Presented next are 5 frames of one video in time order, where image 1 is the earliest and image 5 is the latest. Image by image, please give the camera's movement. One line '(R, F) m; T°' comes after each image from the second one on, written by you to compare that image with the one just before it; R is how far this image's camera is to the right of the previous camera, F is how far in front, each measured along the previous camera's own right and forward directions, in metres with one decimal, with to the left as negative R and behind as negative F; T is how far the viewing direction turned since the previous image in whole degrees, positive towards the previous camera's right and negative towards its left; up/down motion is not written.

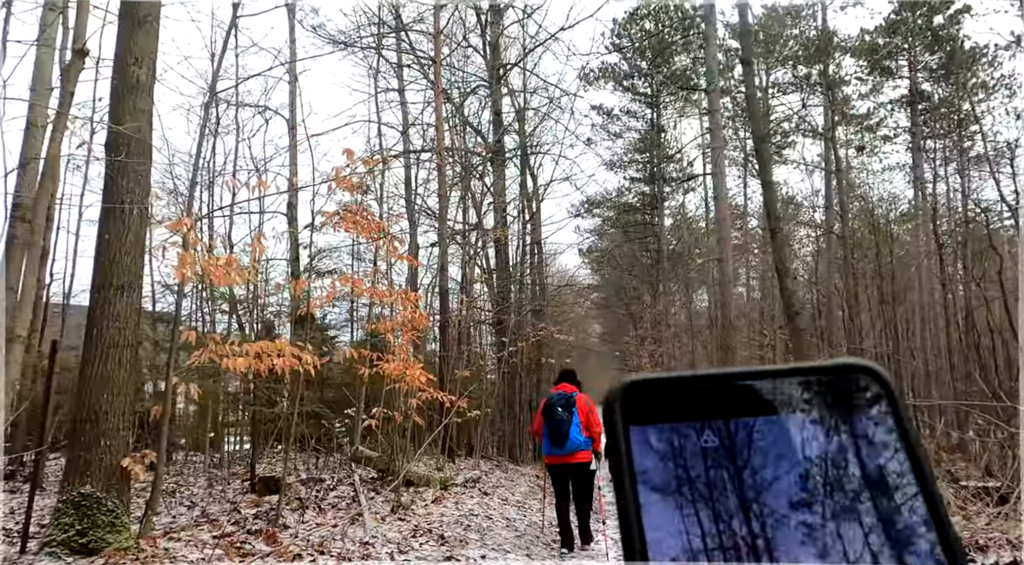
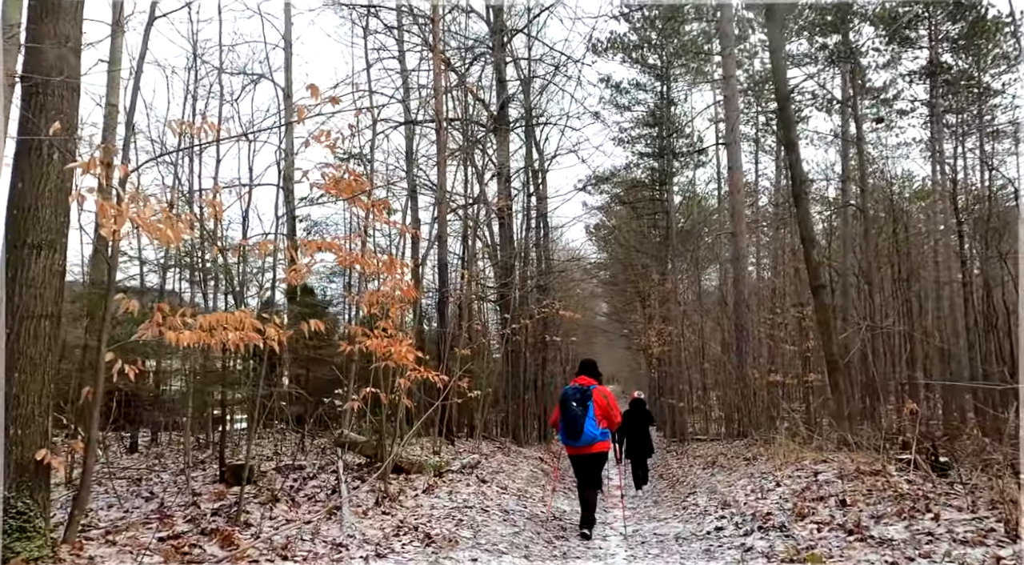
(+0.1, +0.7) m; 0°
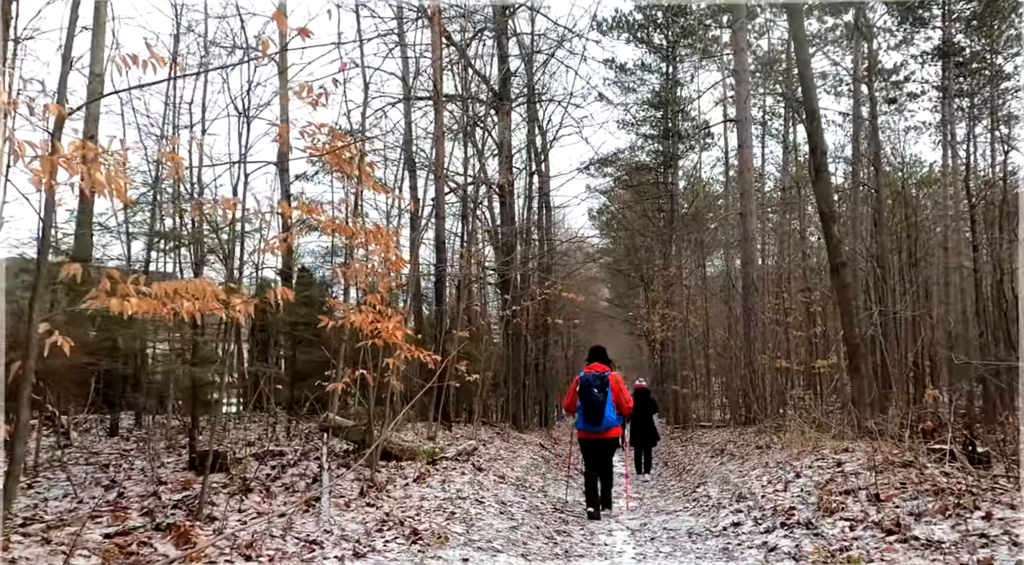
(0.0, +0.5) m; 0°
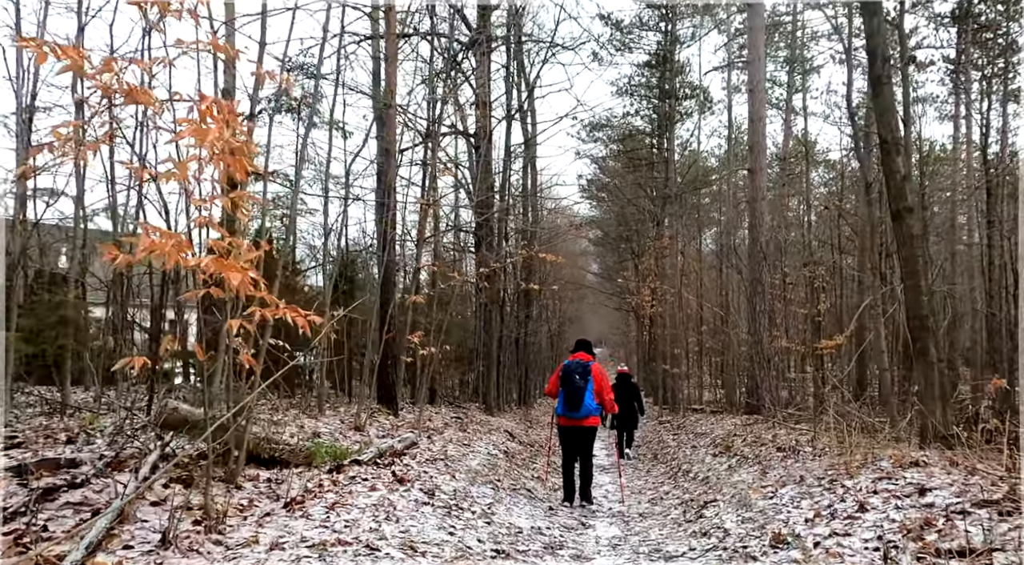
(+0.3, +2.2) m; +1°
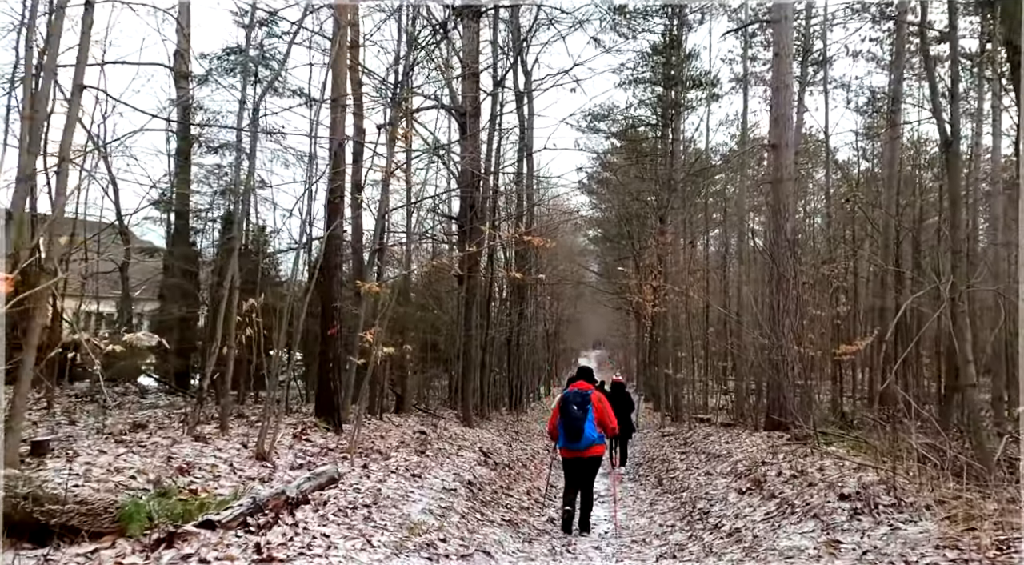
(+0.2, +2.1) m; 0°
